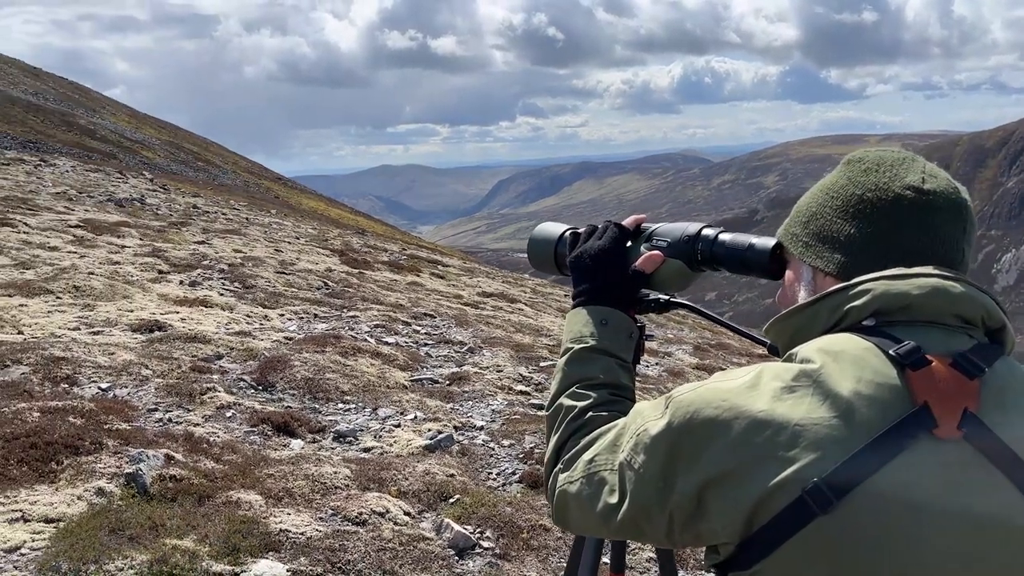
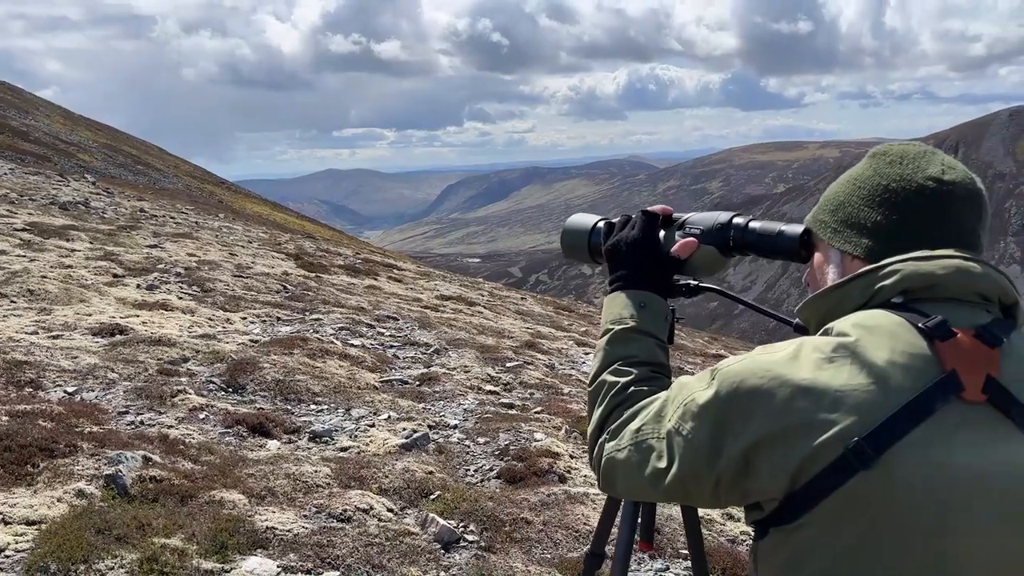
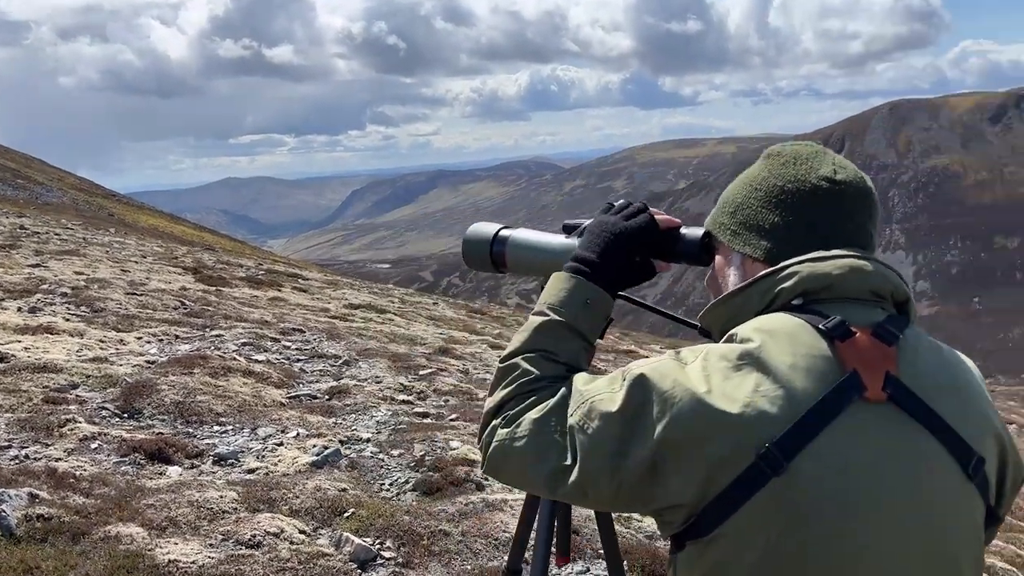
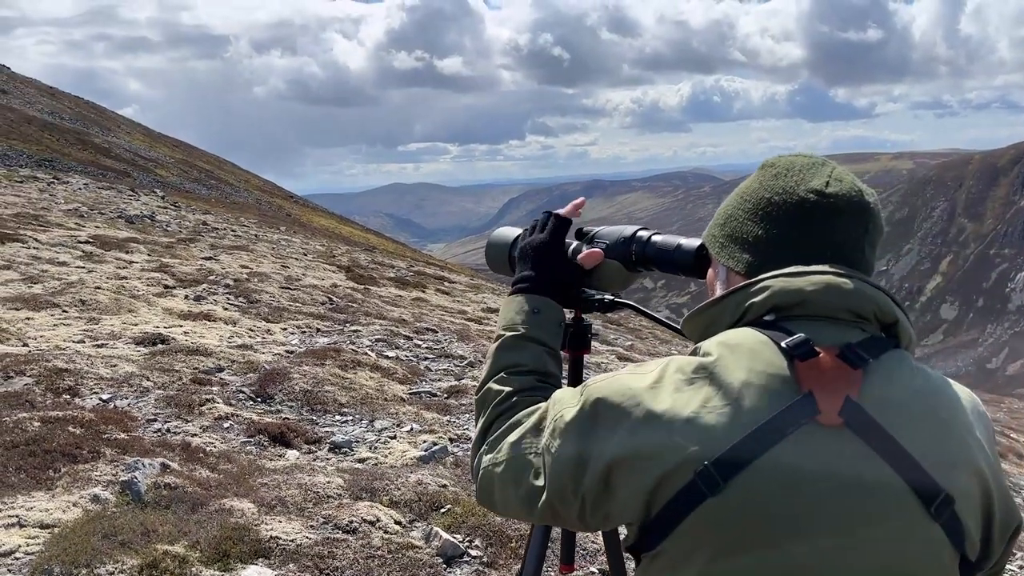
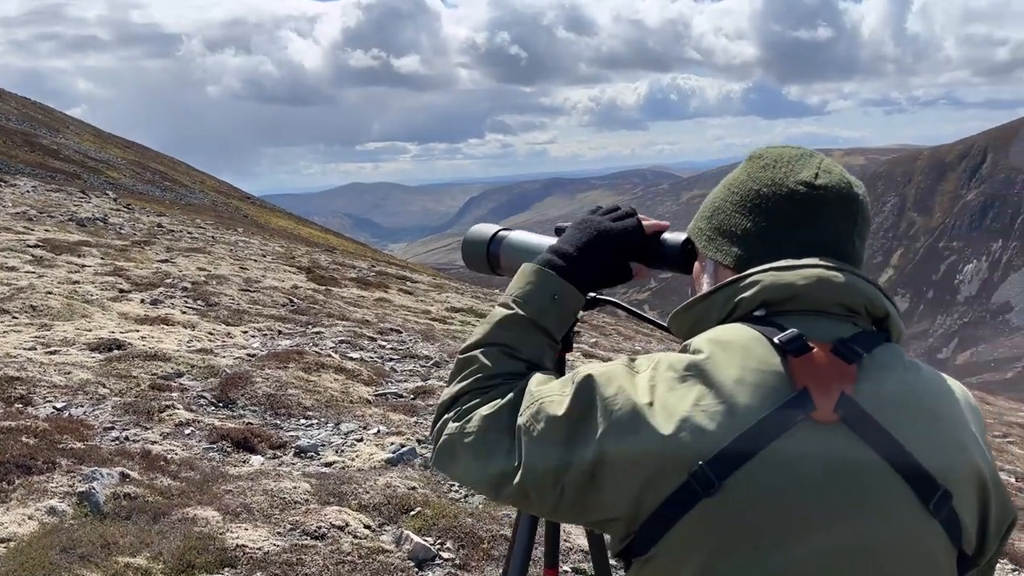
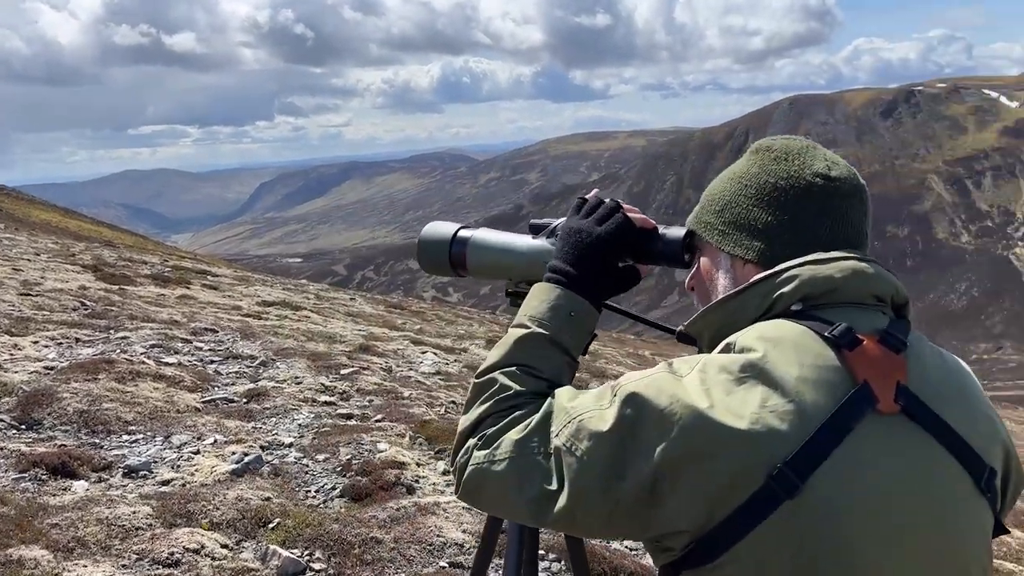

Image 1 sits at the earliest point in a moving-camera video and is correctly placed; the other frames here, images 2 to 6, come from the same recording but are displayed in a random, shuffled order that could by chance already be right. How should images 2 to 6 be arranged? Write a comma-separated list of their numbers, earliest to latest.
2, 4, 5, 3, 6
